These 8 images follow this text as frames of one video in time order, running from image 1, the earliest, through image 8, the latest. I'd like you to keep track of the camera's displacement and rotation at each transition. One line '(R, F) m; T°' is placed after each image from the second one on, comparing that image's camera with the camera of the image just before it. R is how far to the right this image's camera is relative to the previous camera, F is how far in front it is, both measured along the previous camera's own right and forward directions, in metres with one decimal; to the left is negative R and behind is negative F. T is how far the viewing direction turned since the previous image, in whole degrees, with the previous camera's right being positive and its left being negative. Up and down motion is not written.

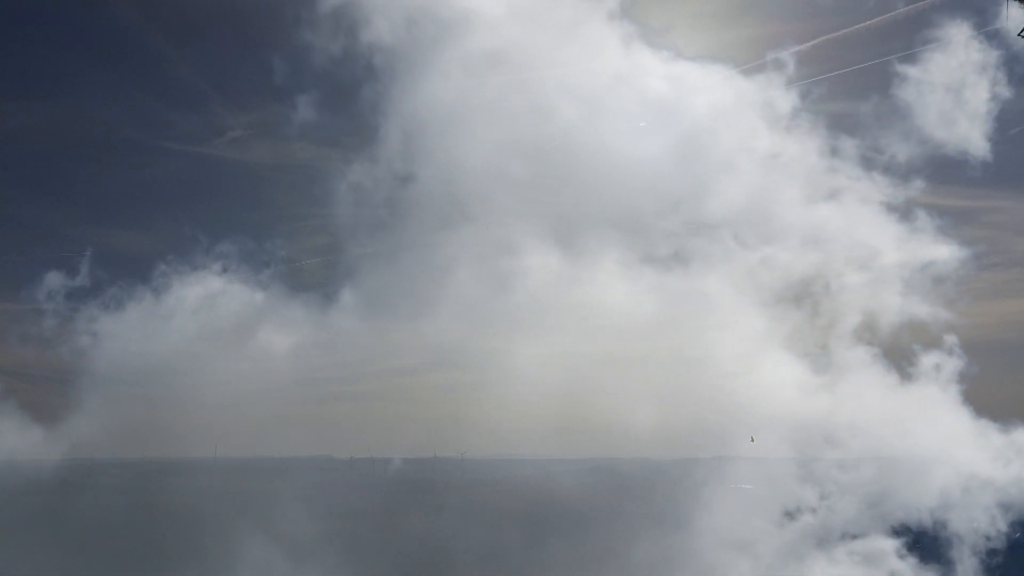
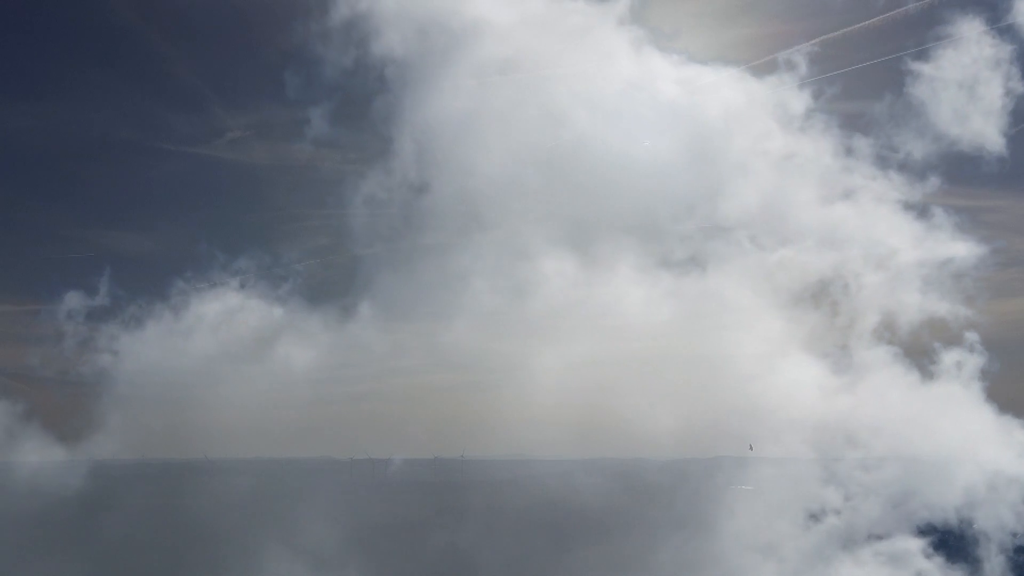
(-0.3, -1.6) m; -1°
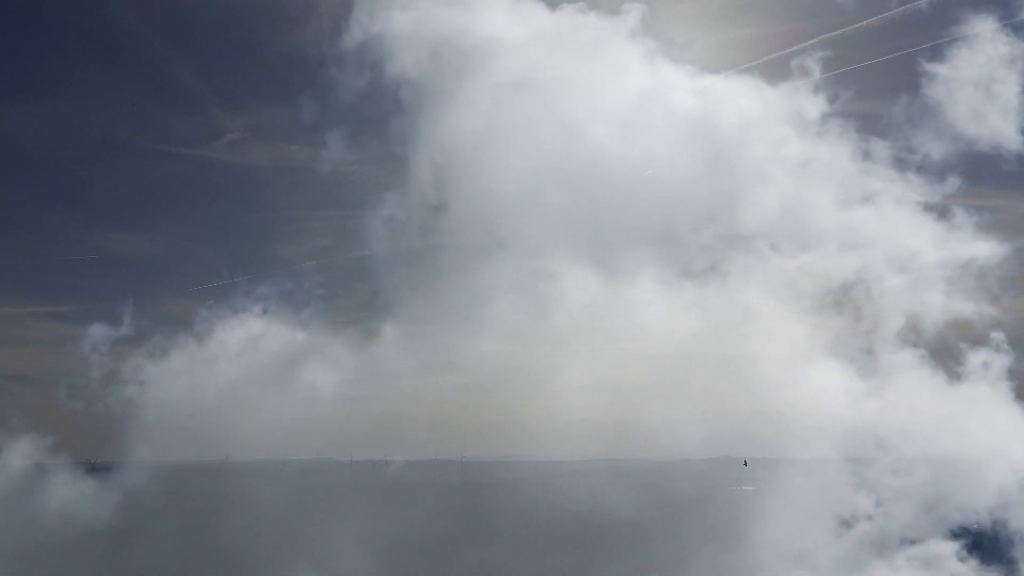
(0.0, -3.2) m; -2°
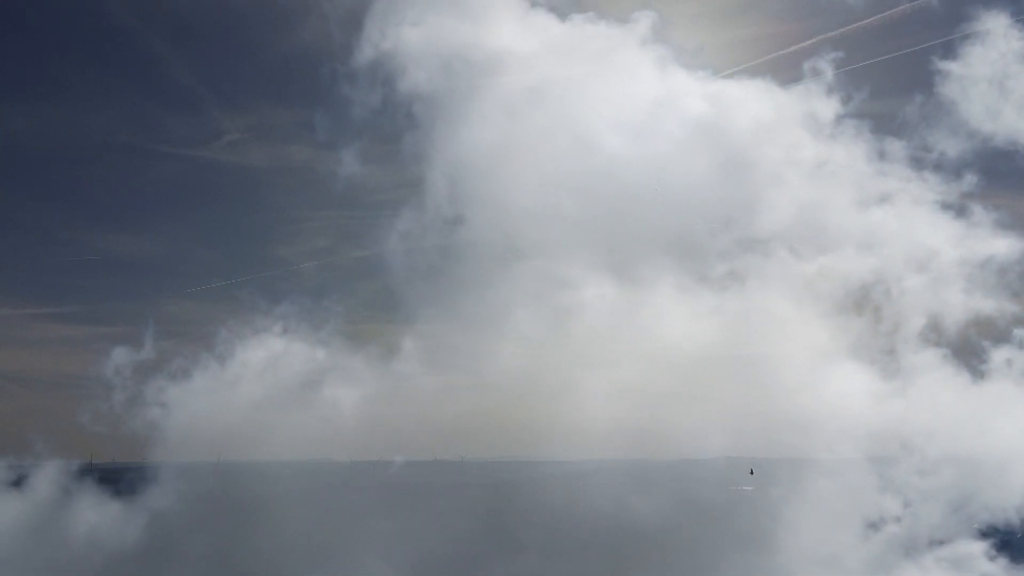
(-0.1, -2.9) m; -1°
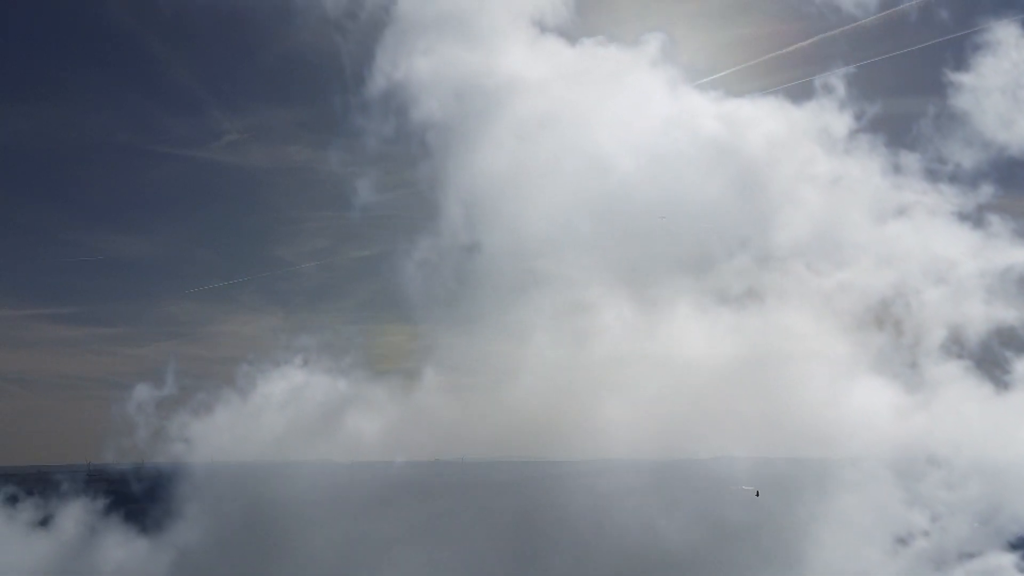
(+0.3, -3.4) m; -2°
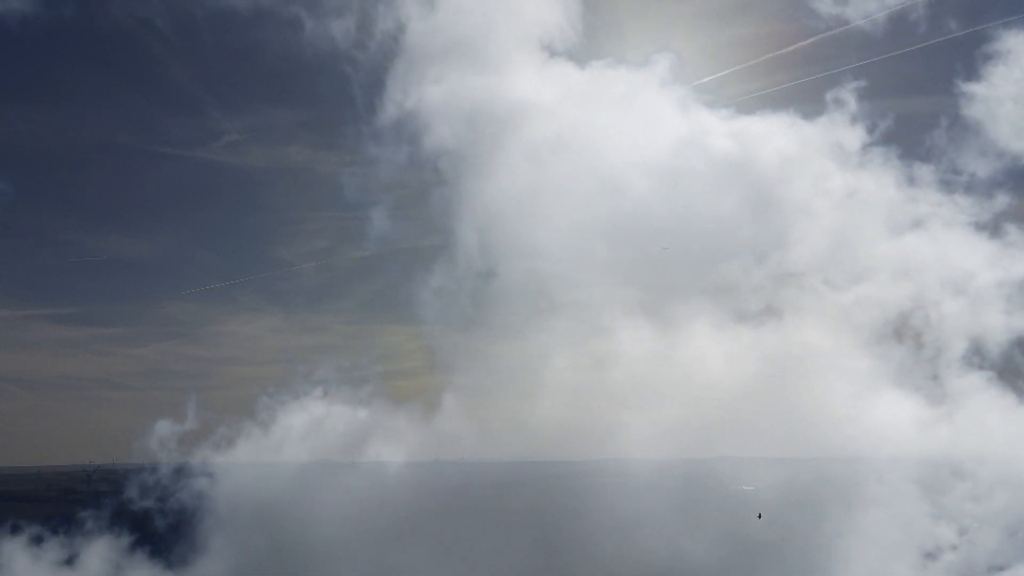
(+0.4, -3.0) m; -1°
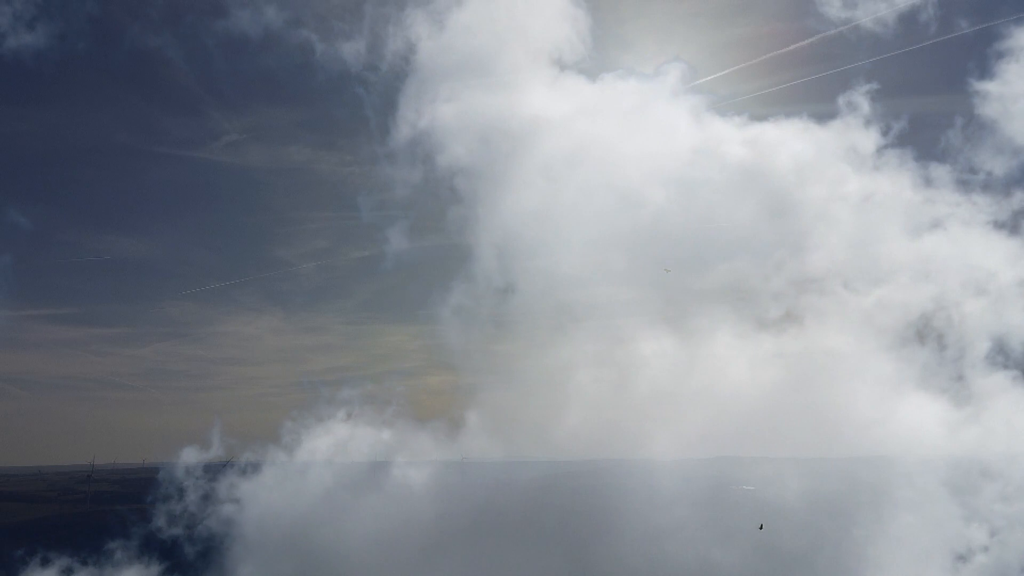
(-0.2, -3.7) m; -2°
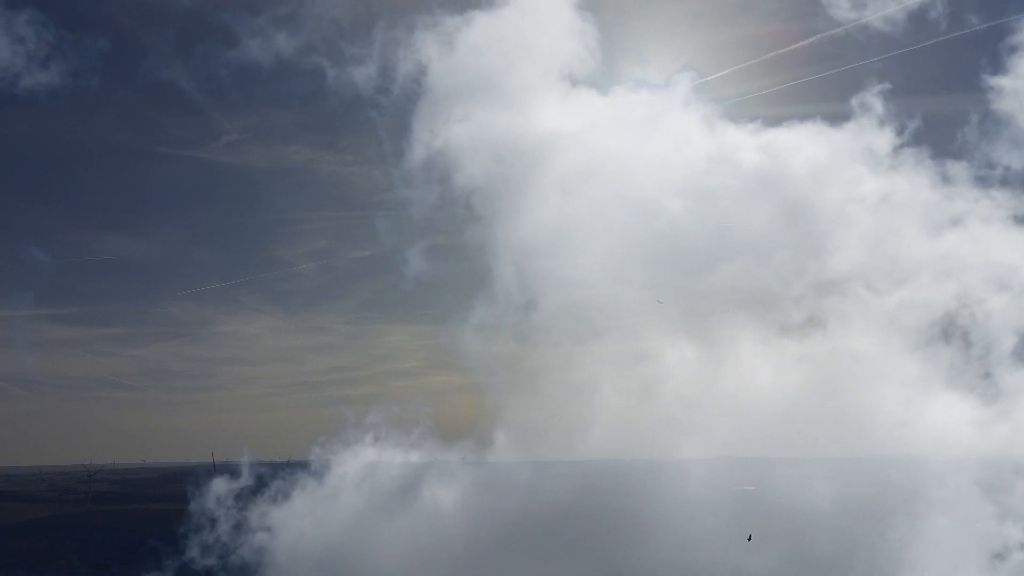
(-0.2, -4.2) m; -2°
